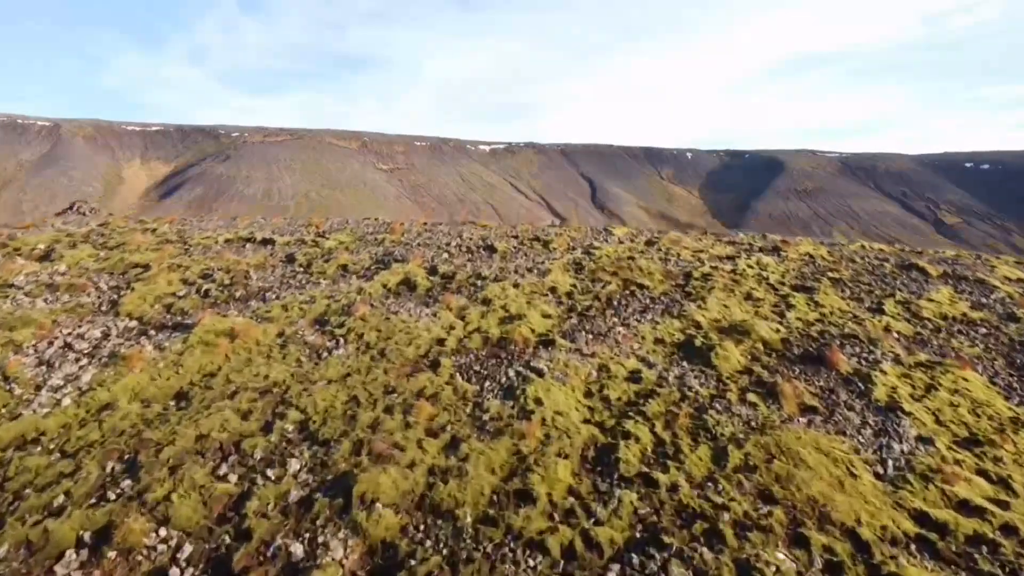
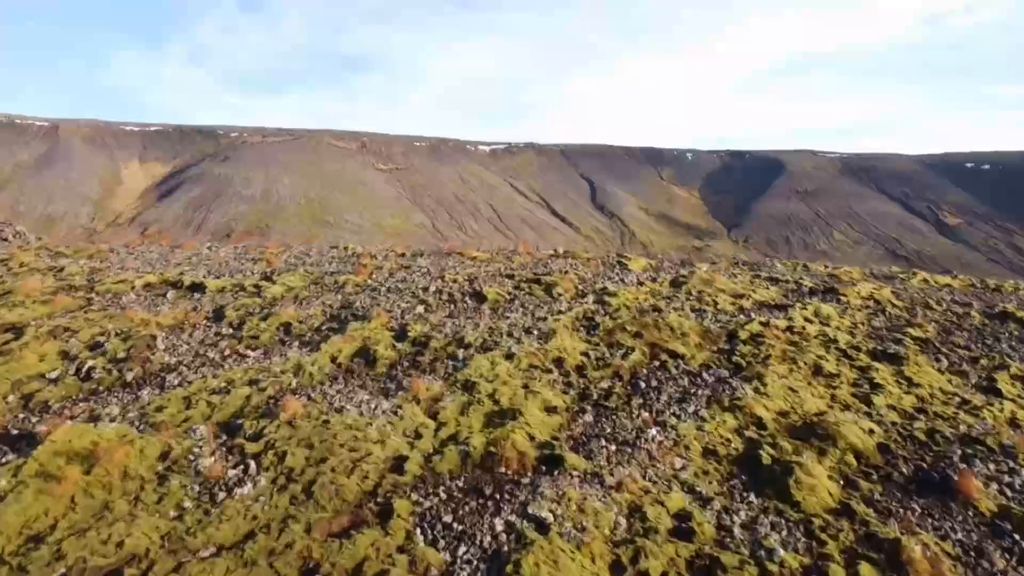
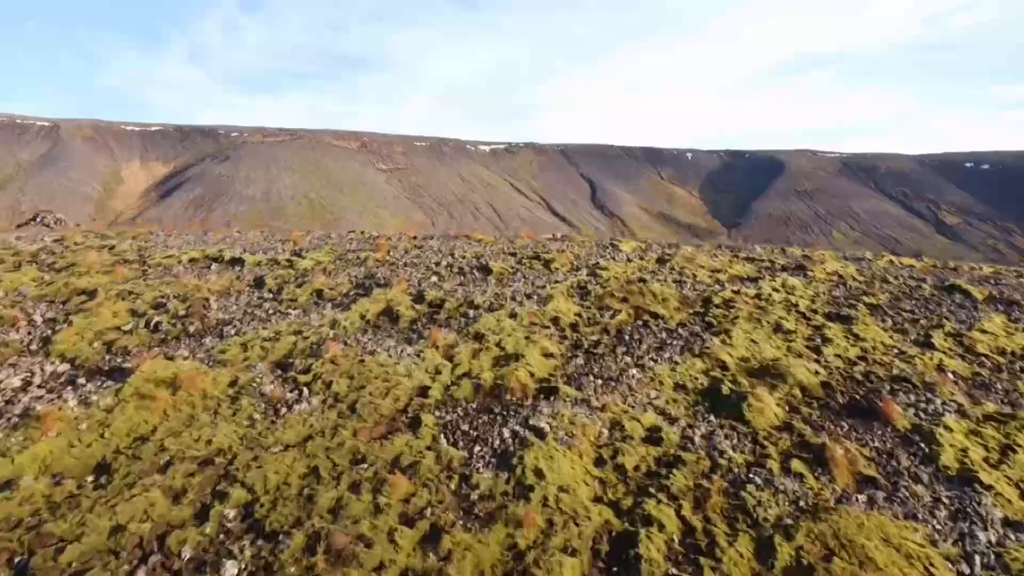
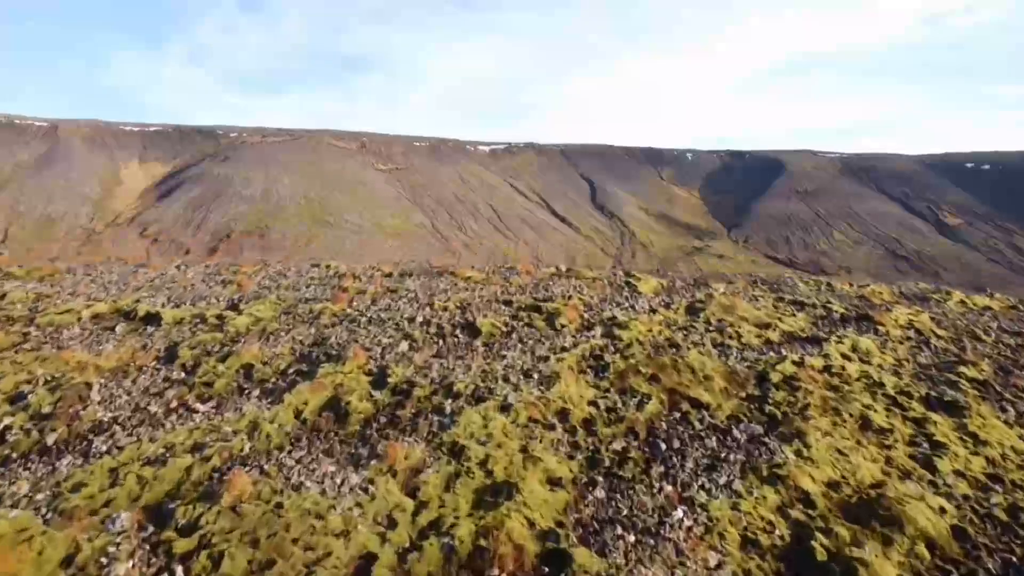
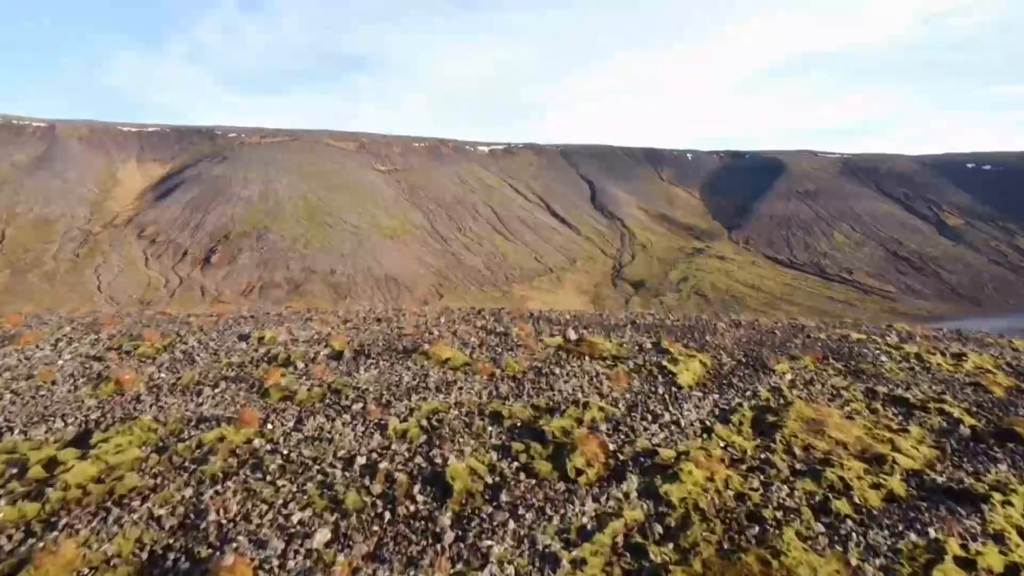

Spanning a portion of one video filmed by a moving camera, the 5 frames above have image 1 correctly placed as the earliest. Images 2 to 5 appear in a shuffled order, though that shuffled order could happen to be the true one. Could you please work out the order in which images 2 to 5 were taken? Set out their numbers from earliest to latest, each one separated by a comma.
3, 2, 4, 5
